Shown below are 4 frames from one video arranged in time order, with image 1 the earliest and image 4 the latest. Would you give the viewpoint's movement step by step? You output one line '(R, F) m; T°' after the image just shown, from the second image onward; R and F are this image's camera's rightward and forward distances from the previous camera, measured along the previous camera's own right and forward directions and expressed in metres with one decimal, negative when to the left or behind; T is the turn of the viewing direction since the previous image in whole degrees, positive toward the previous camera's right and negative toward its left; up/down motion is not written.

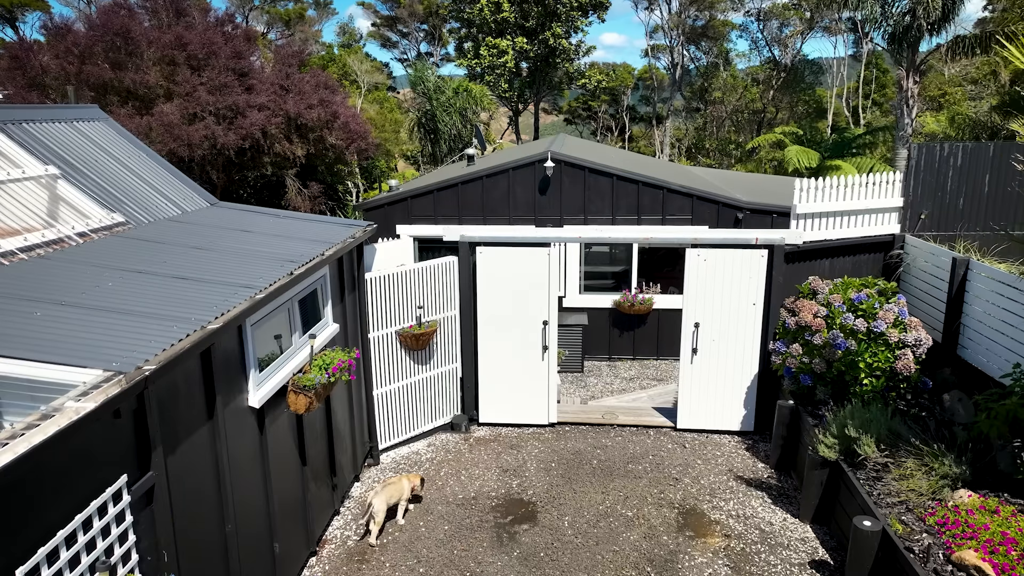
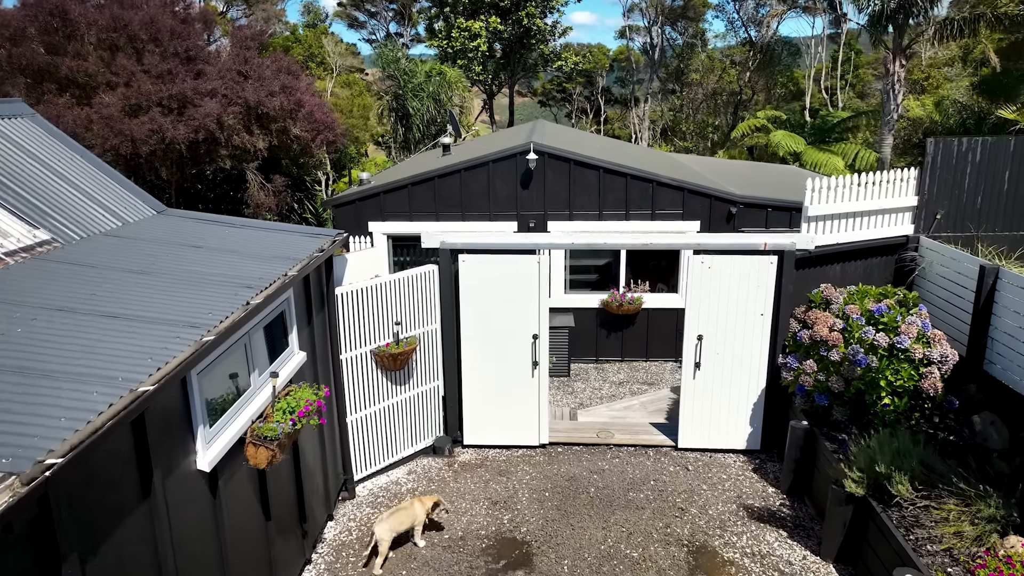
(-0.1, +0.7) m; +2°
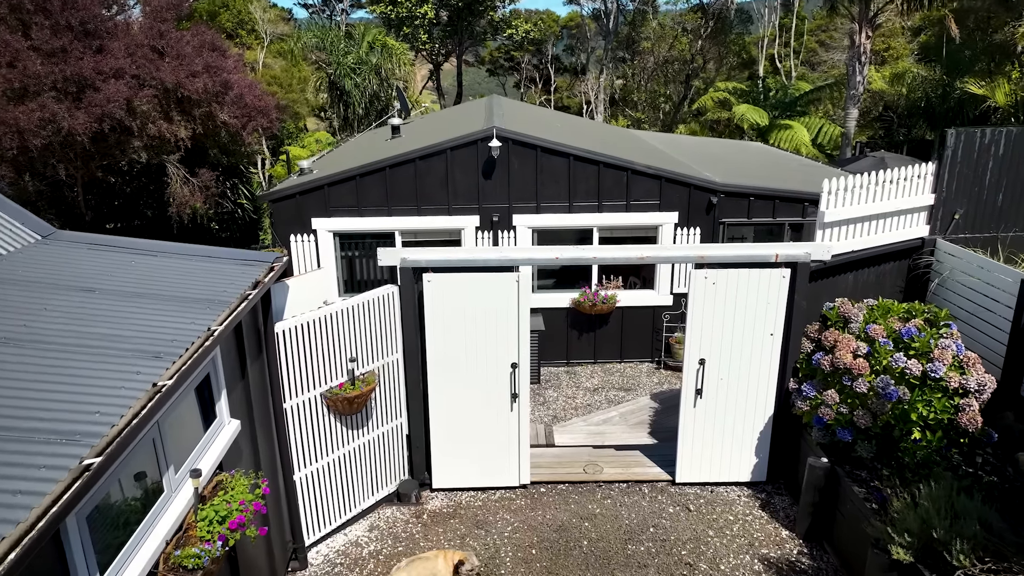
(-0.2, +1.0) m; +4°
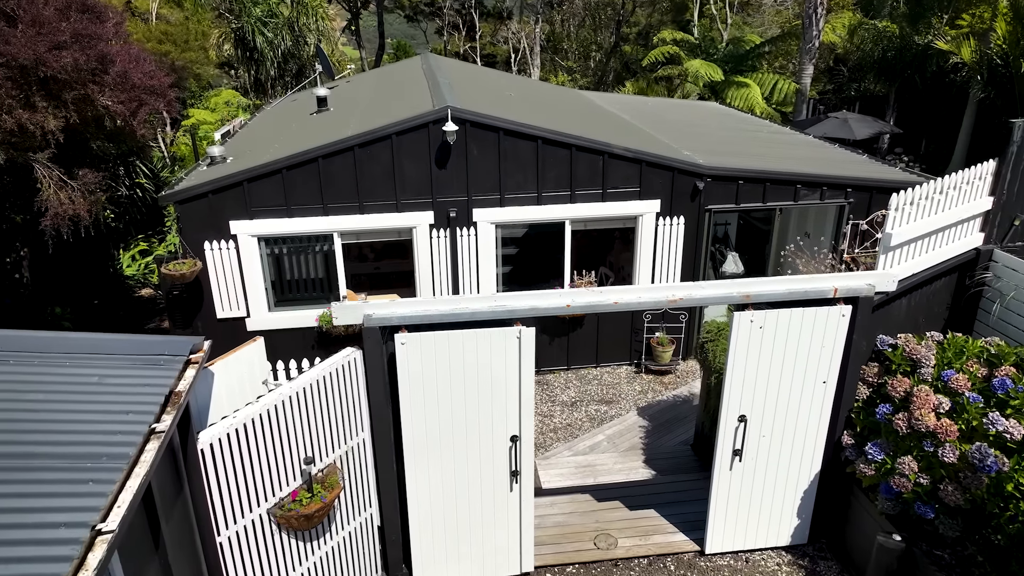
(-0.4, +1.3) m; +6°
